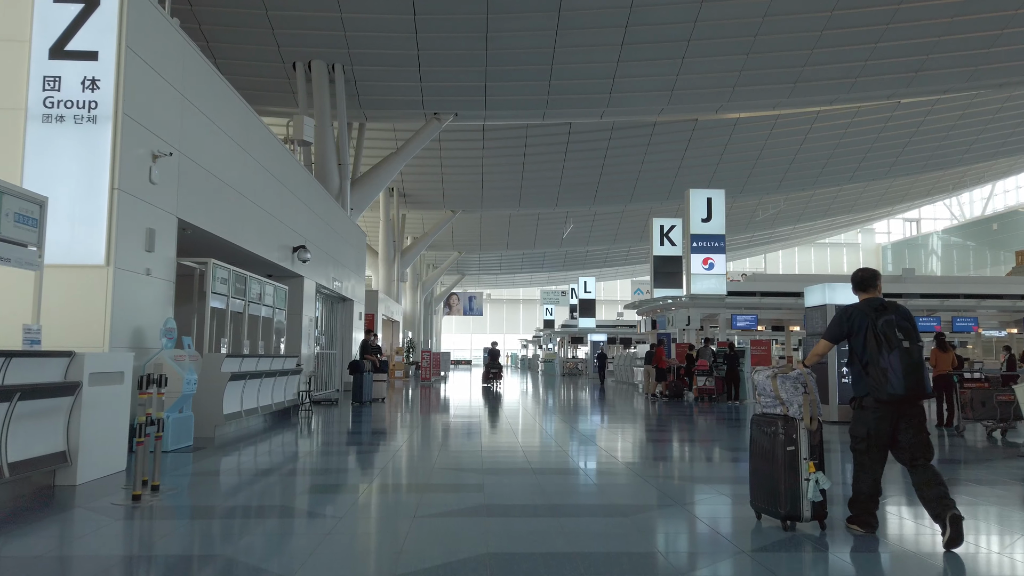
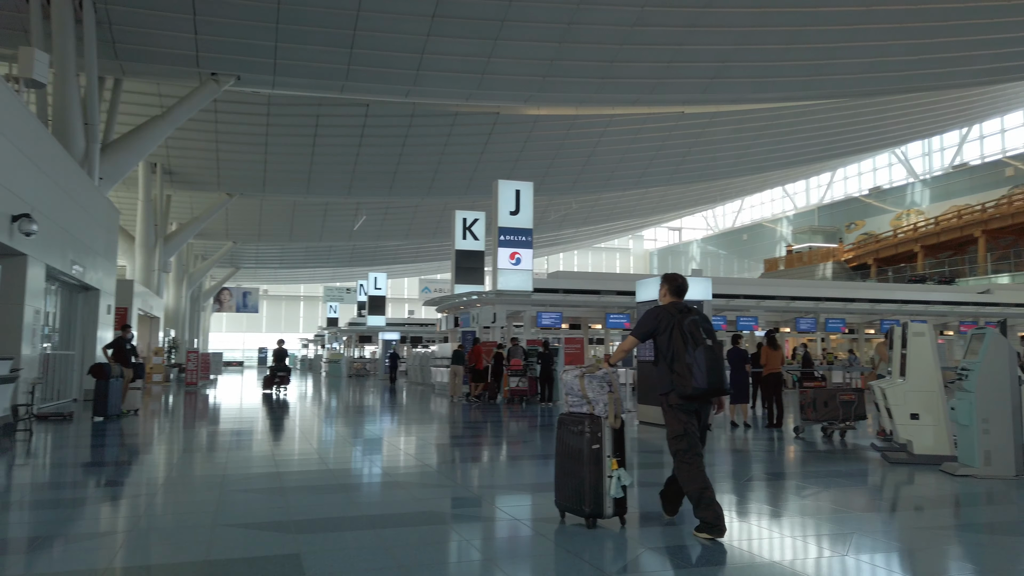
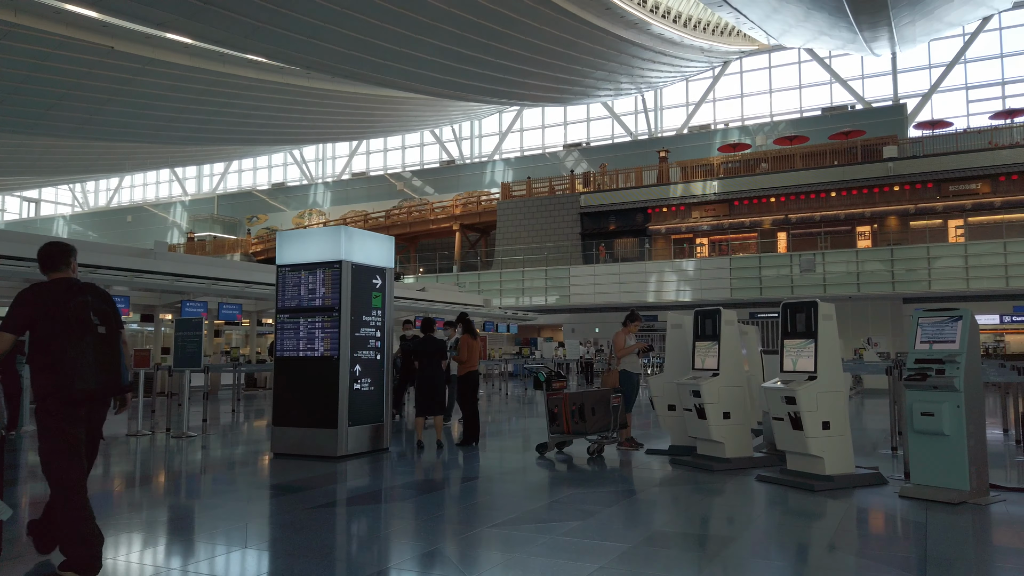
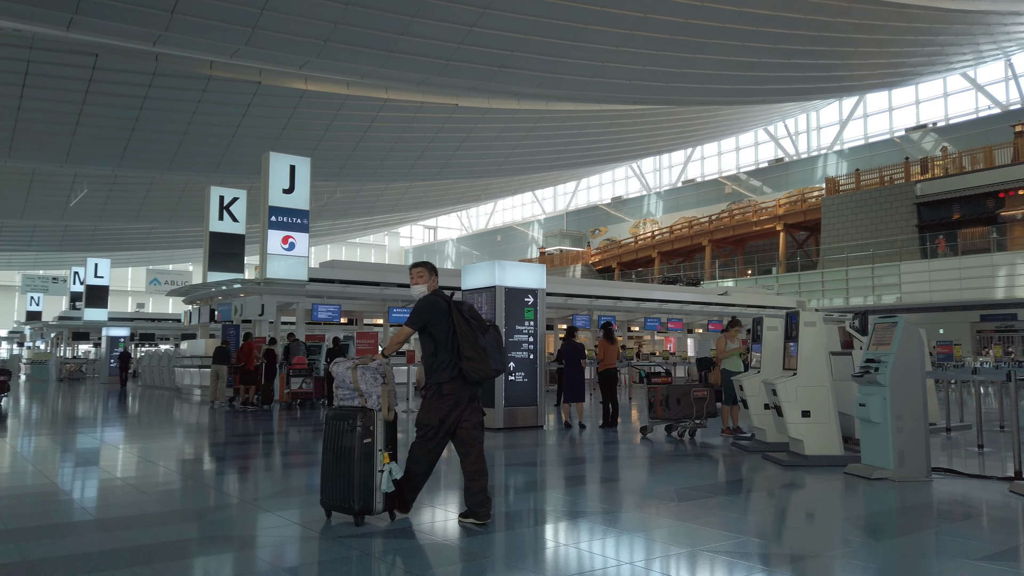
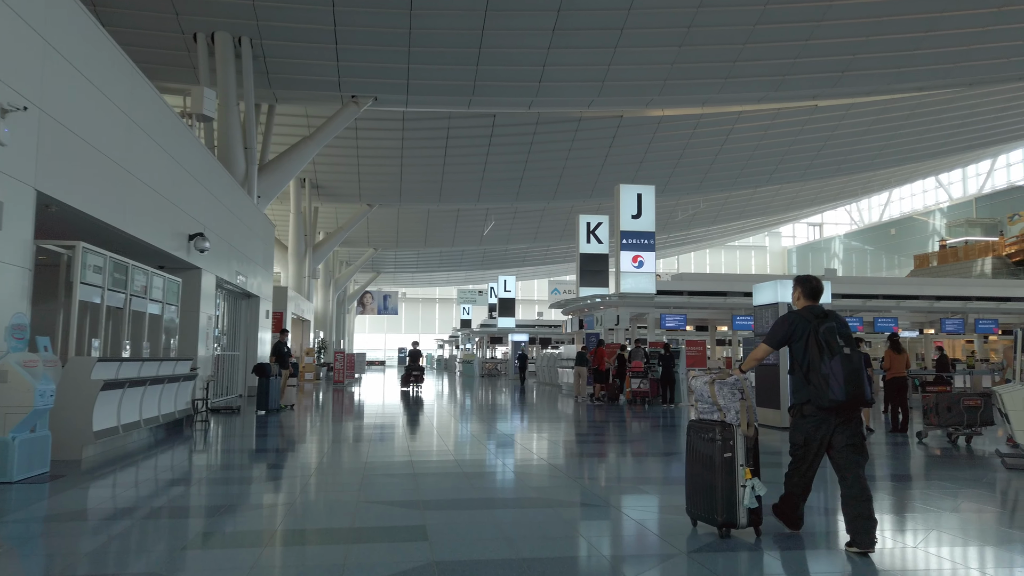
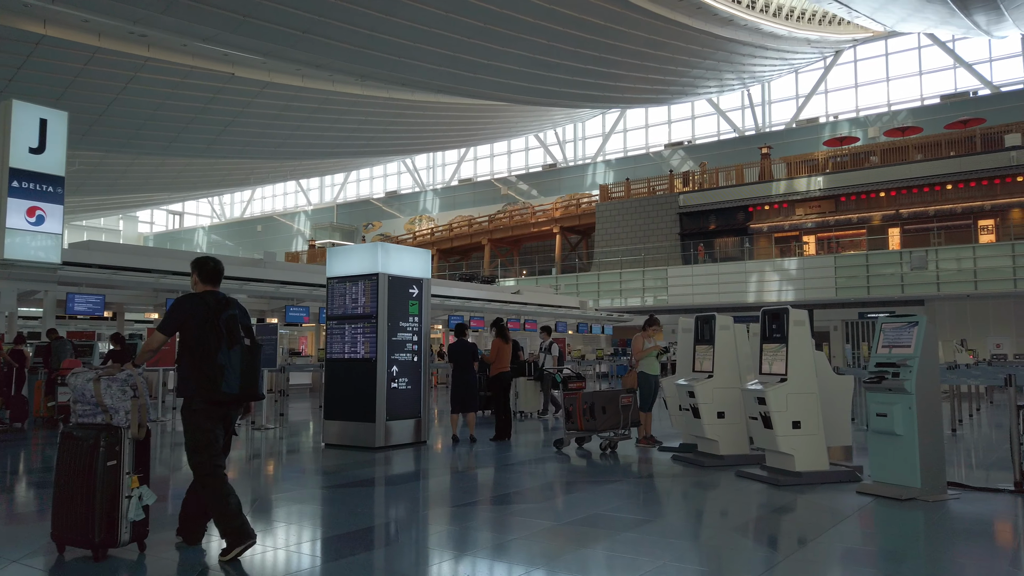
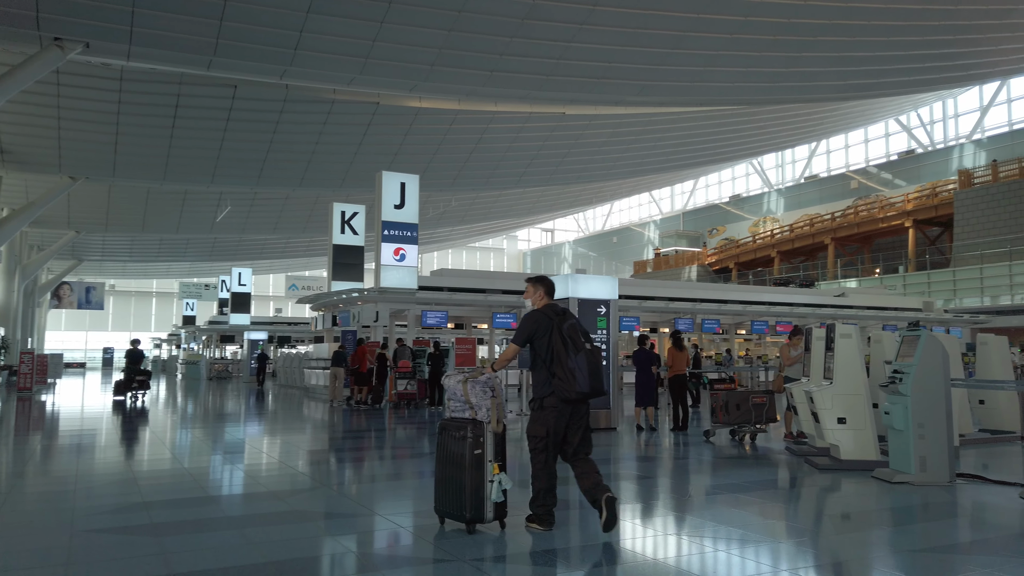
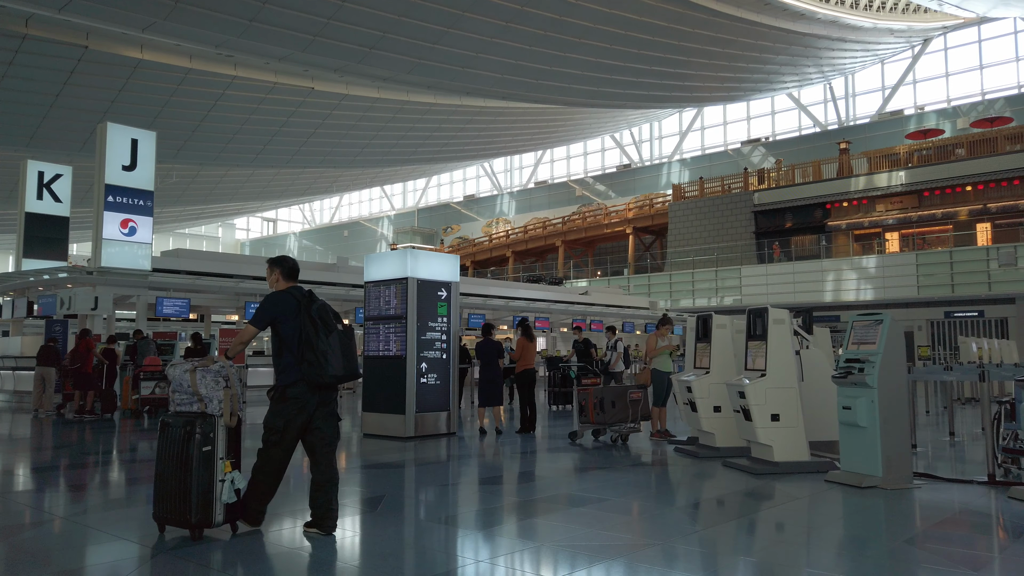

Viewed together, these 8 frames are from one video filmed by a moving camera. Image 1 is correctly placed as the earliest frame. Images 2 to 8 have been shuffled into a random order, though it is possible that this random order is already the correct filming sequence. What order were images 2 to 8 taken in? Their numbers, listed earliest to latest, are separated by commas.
5, 2, 7, 4, 8, 6, 3
